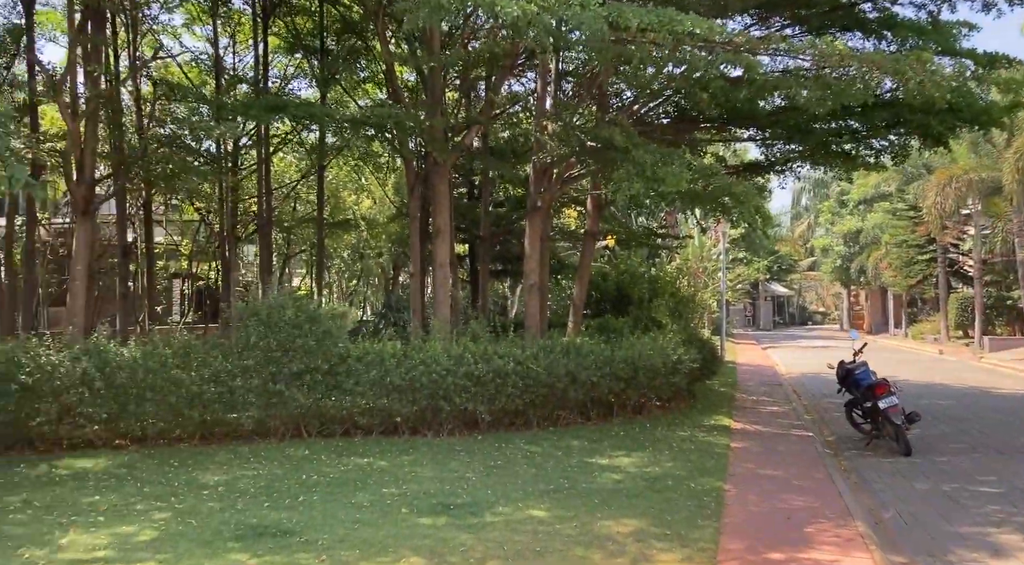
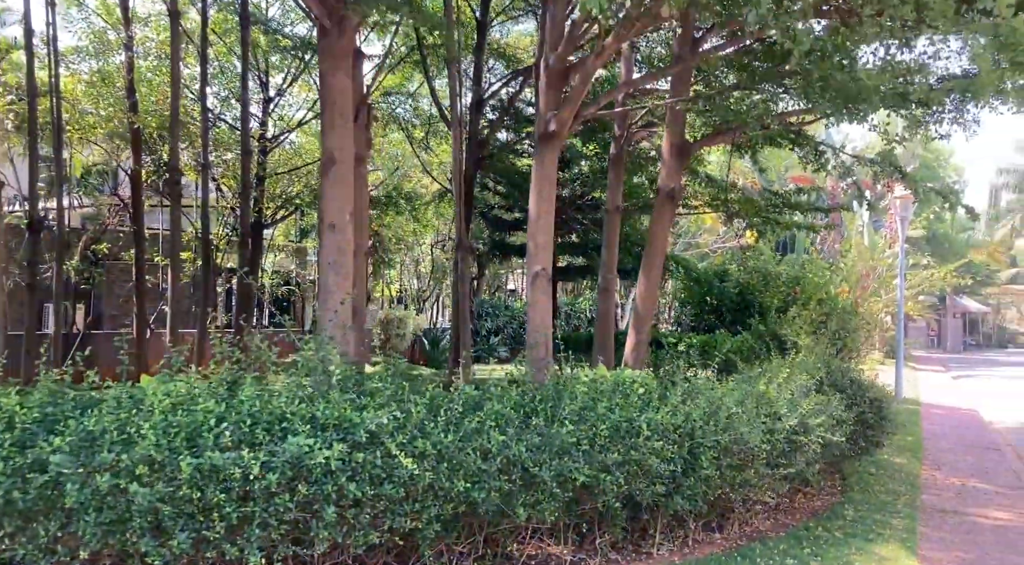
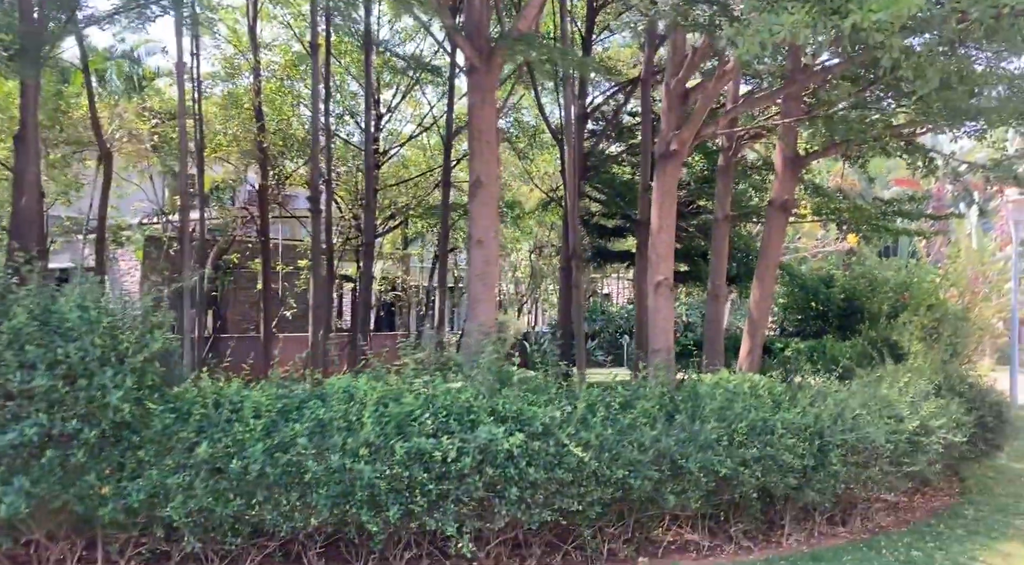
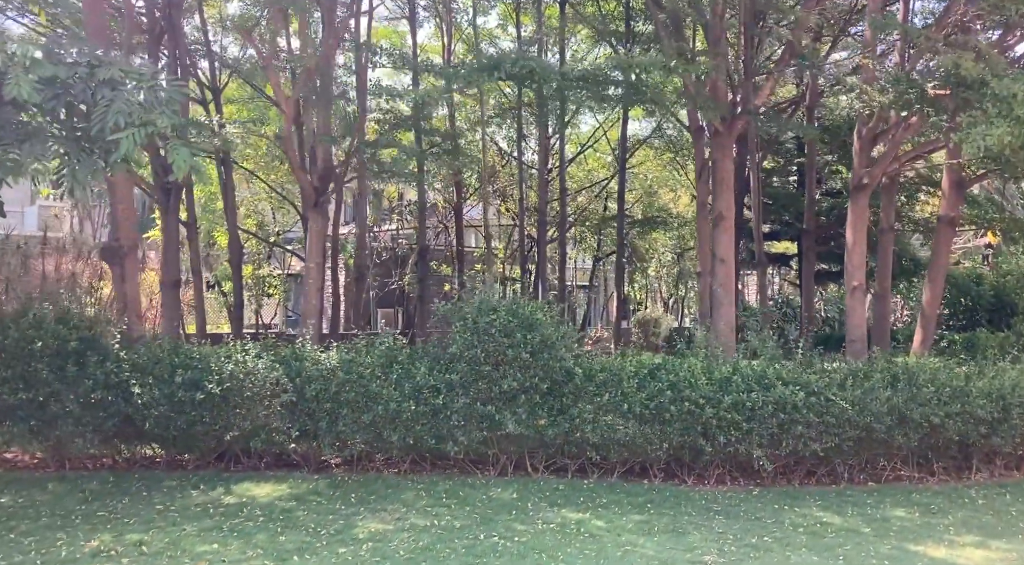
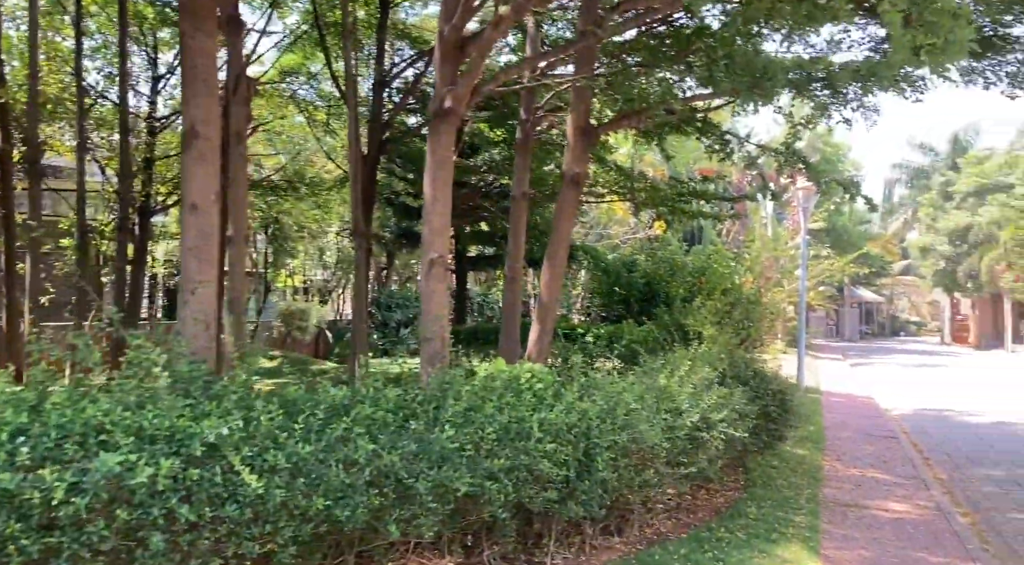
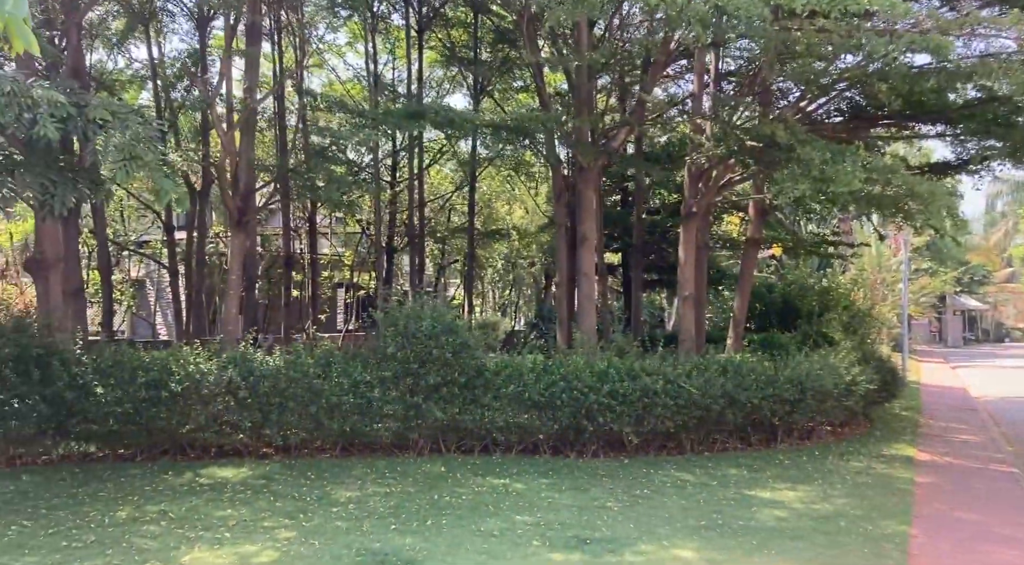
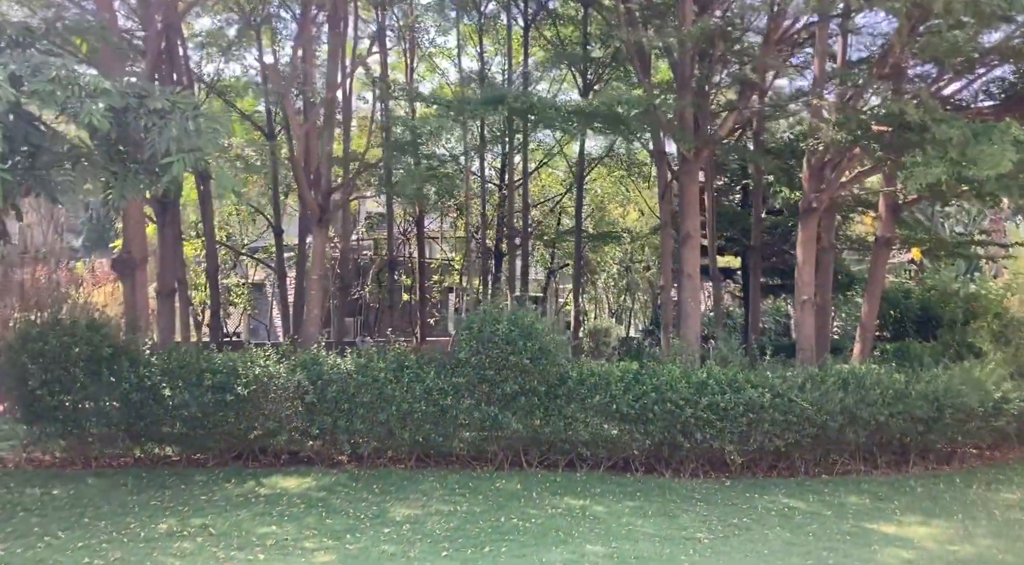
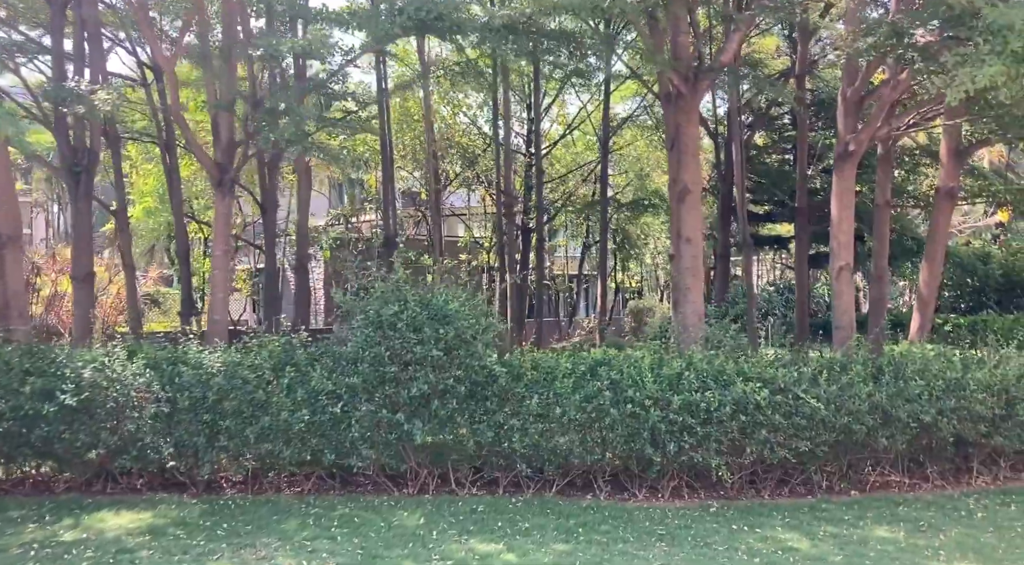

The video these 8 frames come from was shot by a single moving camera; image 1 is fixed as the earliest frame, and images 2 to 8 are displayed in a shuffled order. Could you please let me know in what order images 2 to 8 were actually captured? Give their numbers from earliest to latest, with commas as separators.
6, 7, 4, 8, 3, 2, 5
